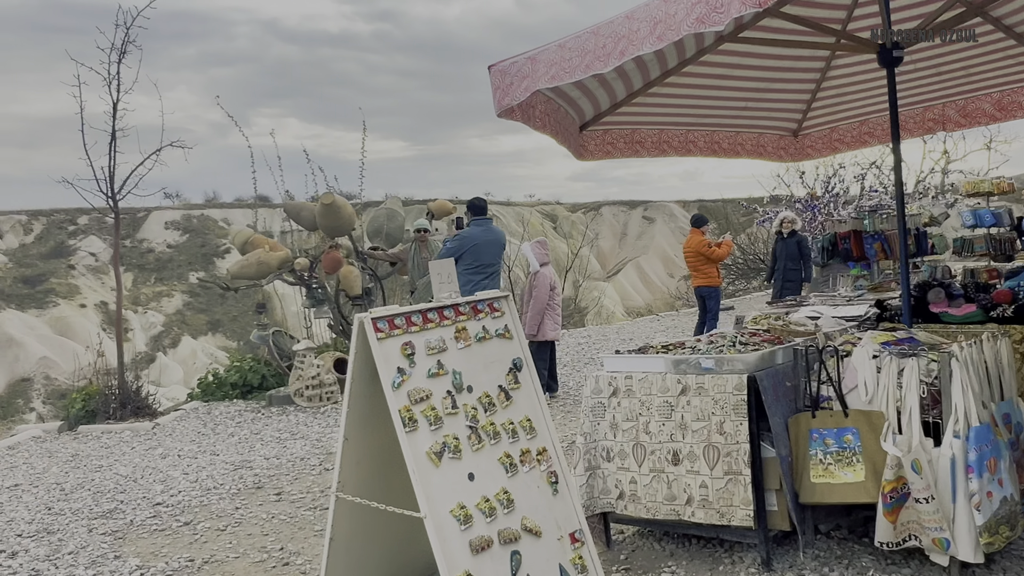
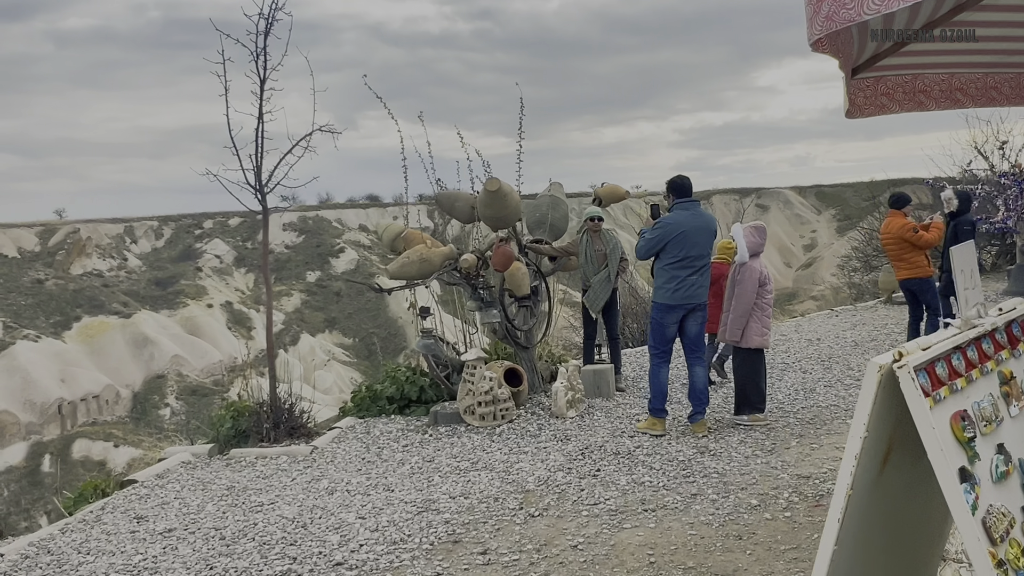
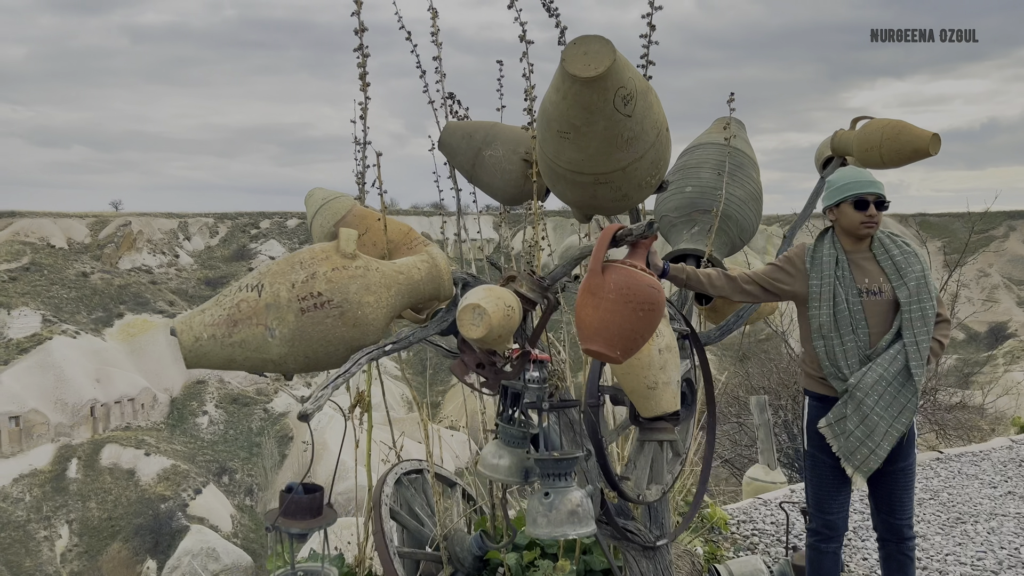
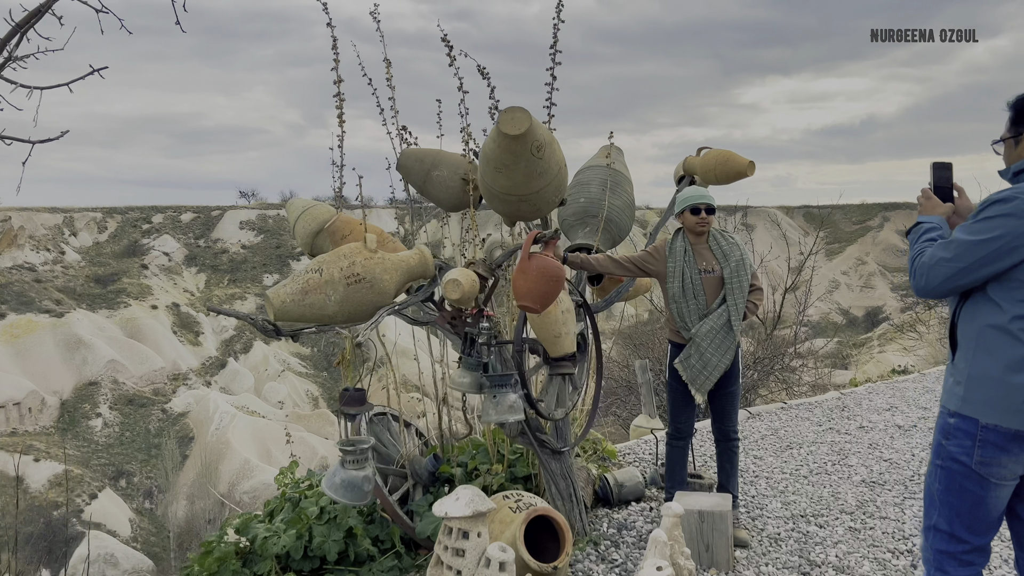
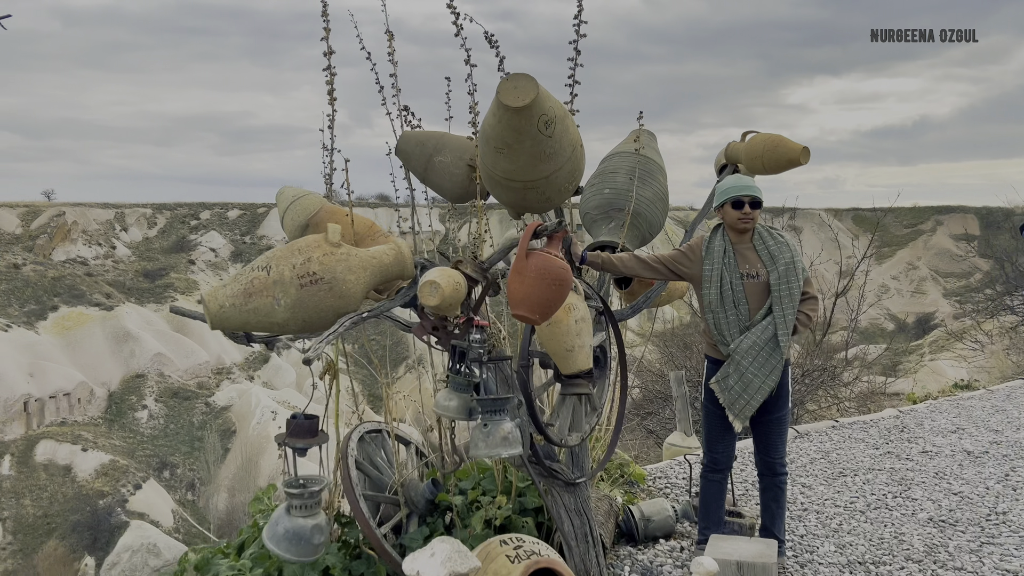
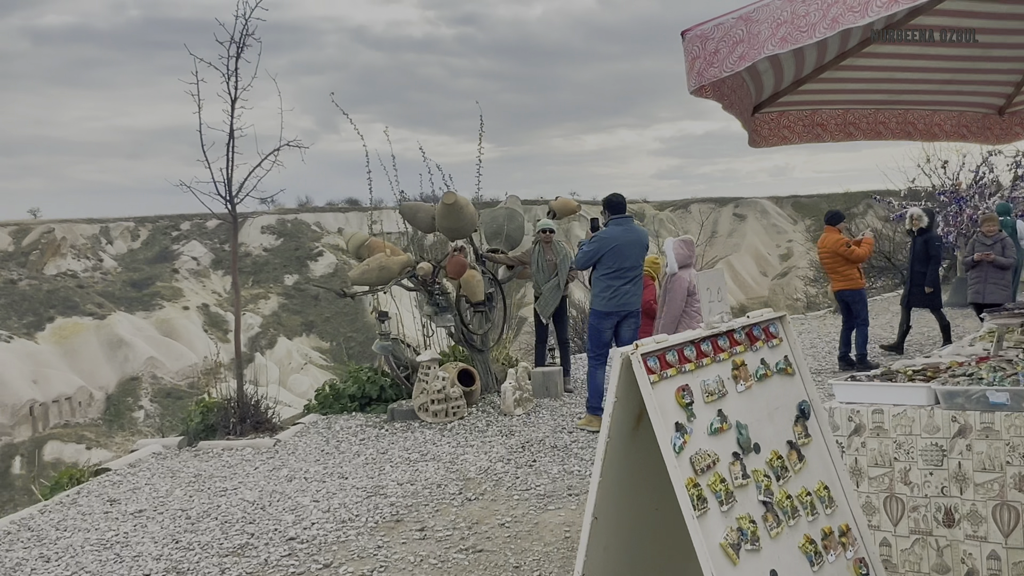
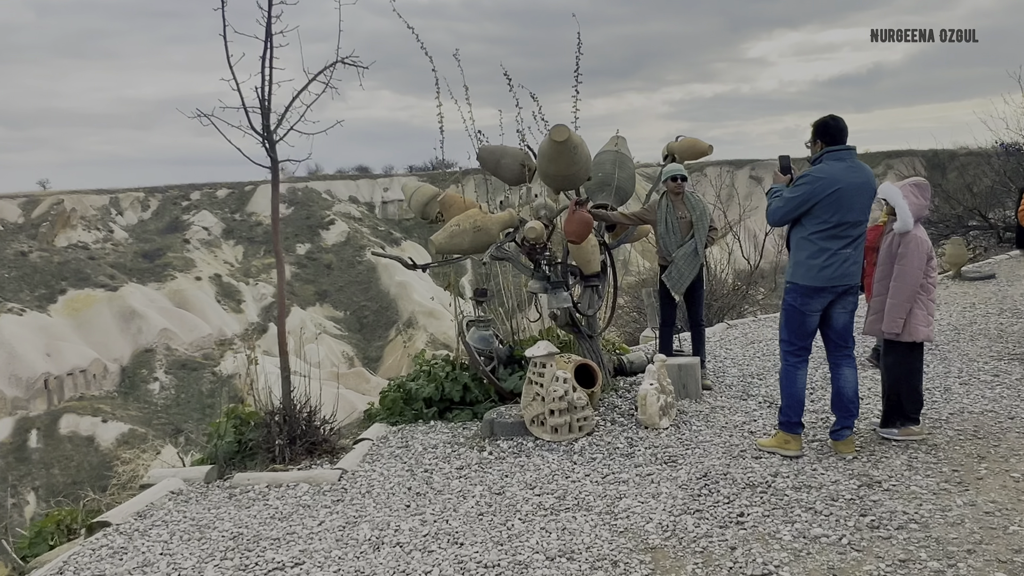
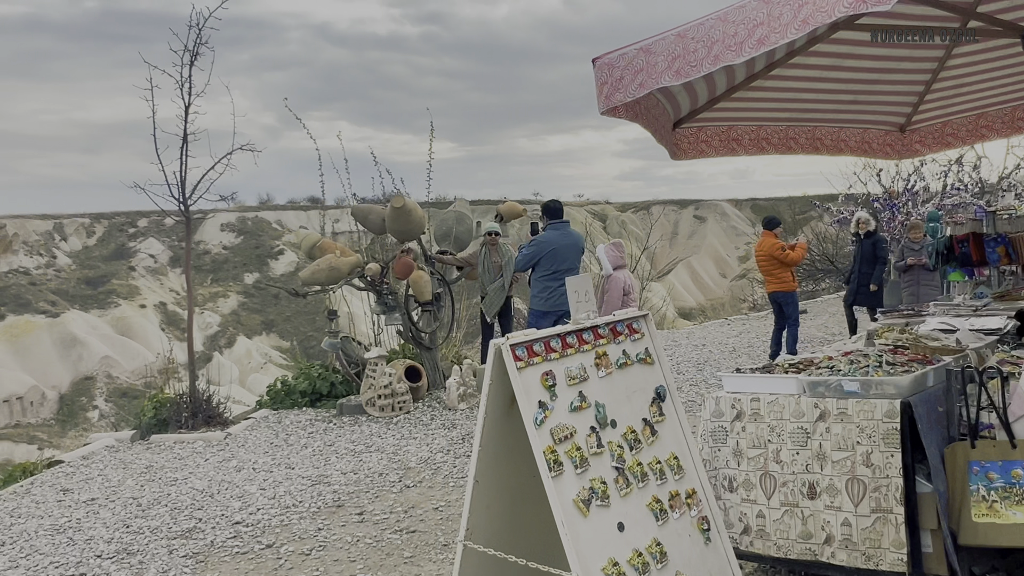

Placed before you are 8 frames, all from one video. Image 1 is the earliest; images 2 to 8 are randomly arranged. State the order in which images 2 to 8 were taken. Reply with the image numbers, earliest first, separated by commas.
8, 6, 2, 7, 4, 5, 3
